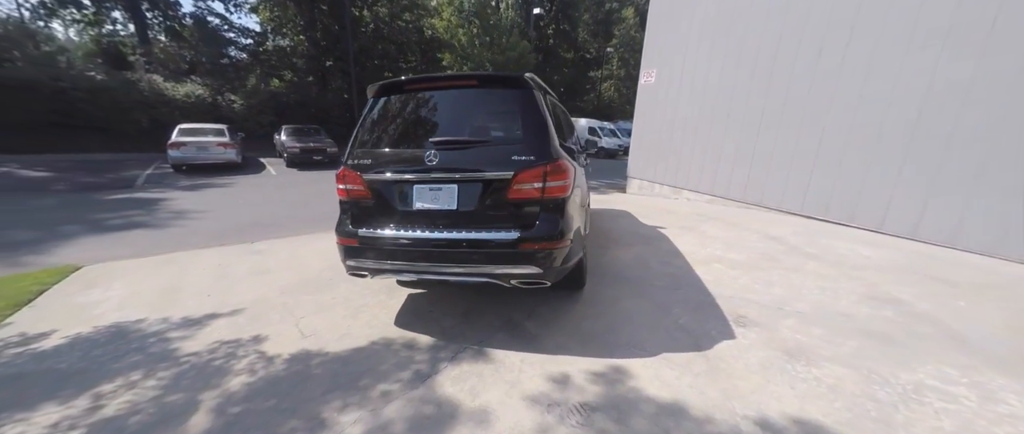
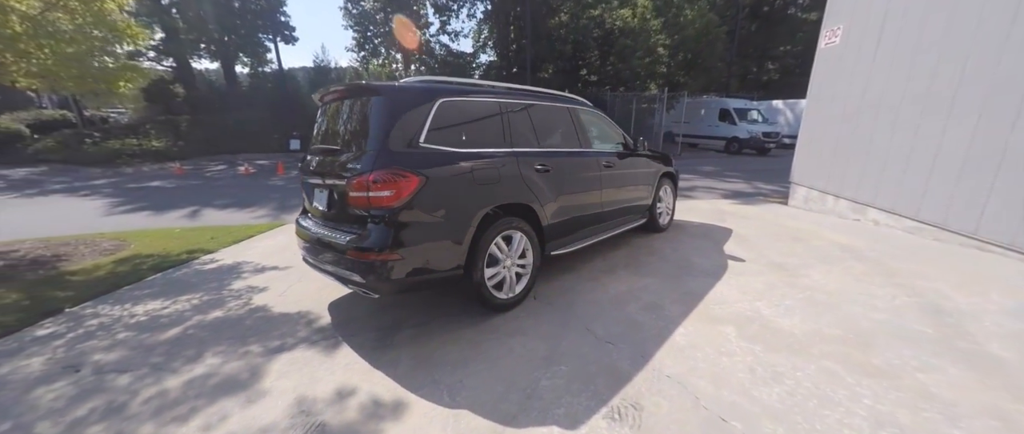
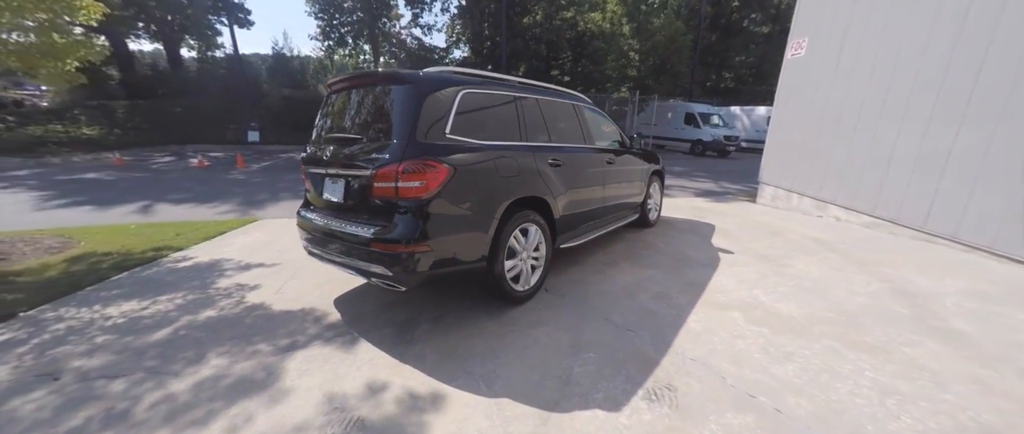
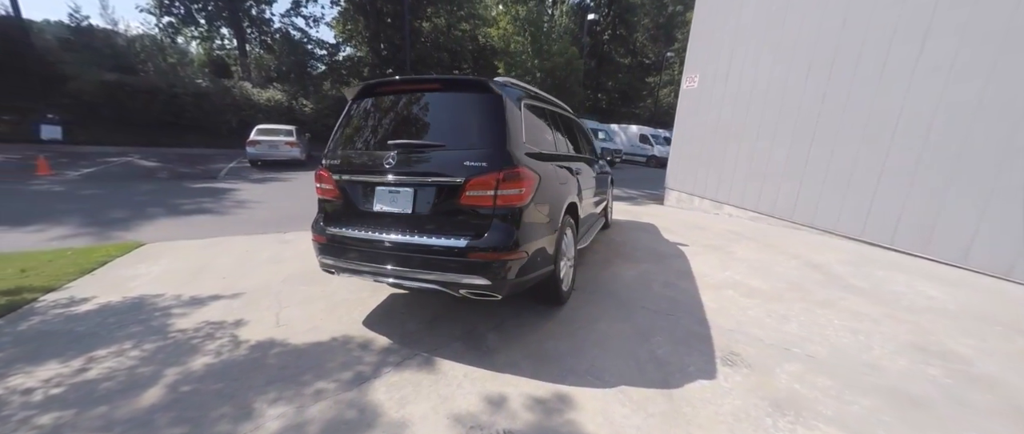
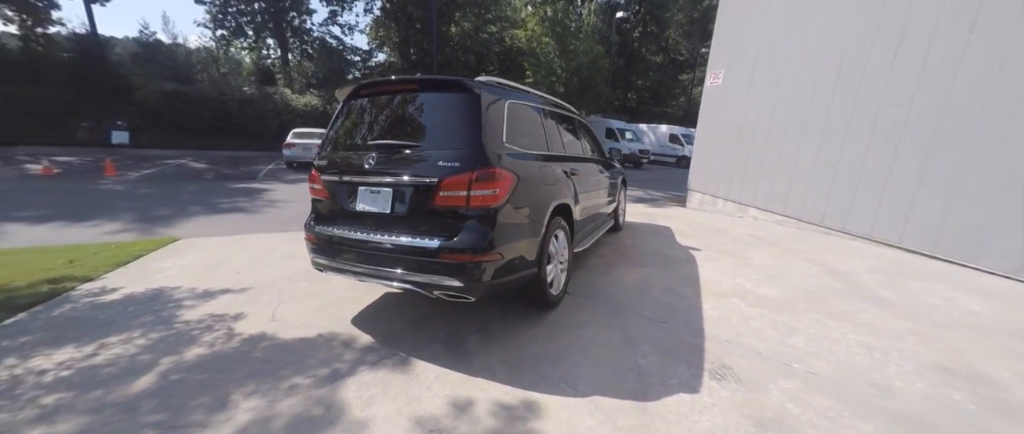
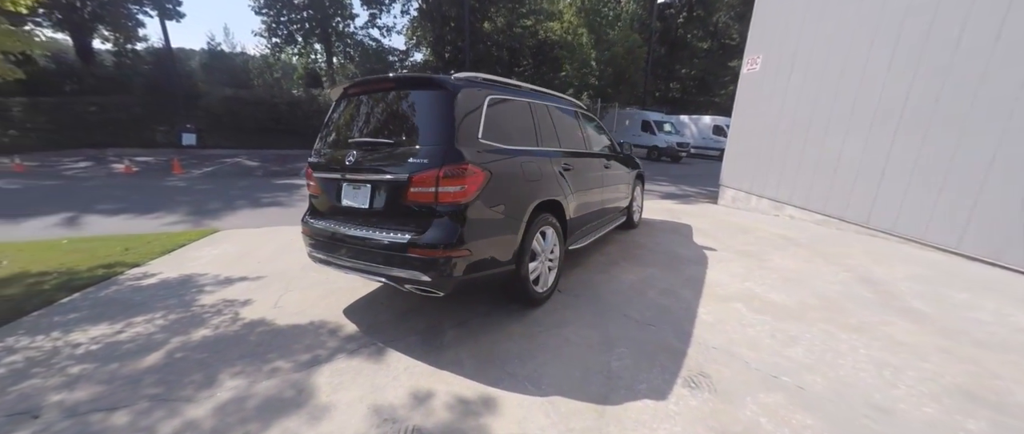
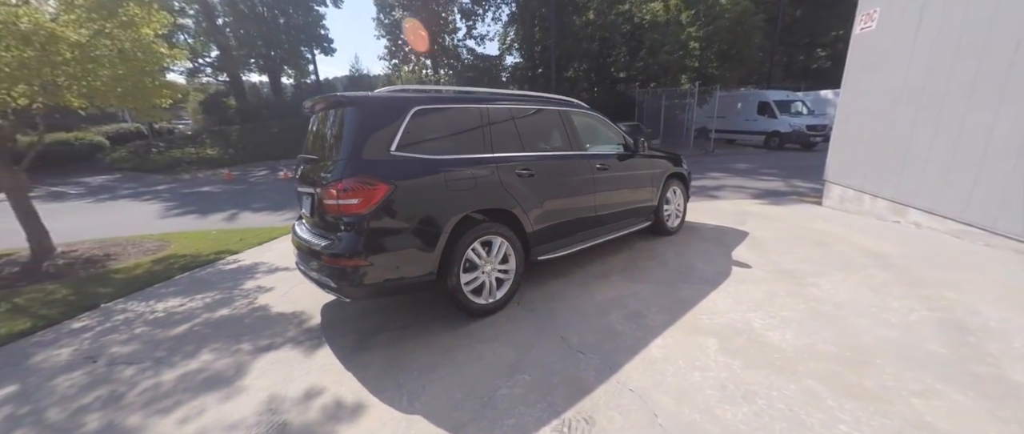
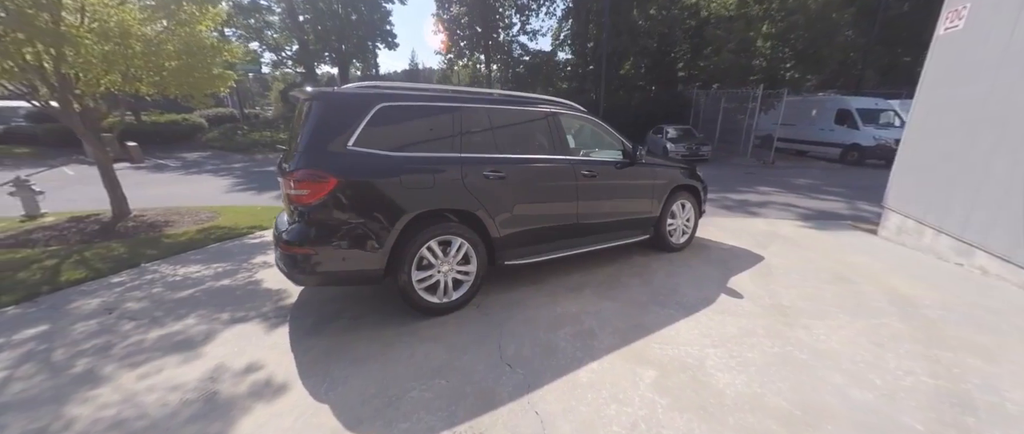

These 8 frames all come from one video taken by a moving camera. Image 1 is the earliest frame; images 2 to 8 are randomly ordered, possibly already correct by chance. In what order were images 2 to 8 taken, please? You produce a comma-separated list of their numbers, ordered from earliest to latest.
4, 5, 6, 3, 2, 7, 8
